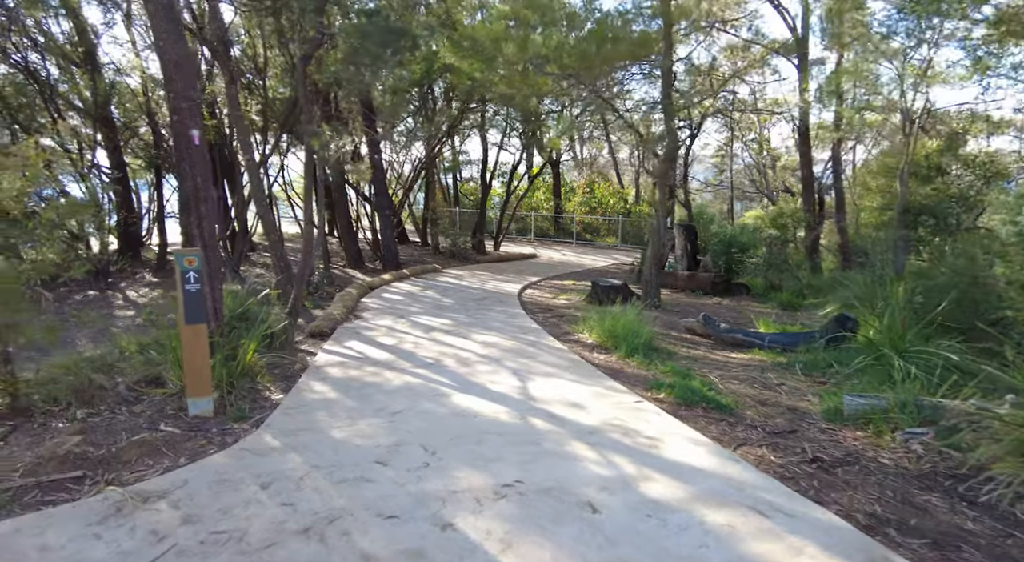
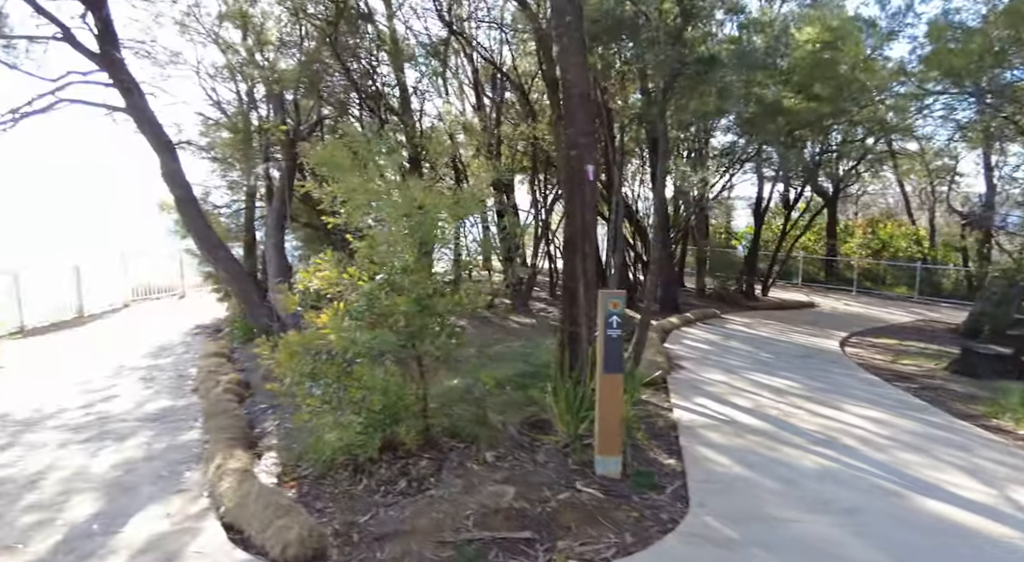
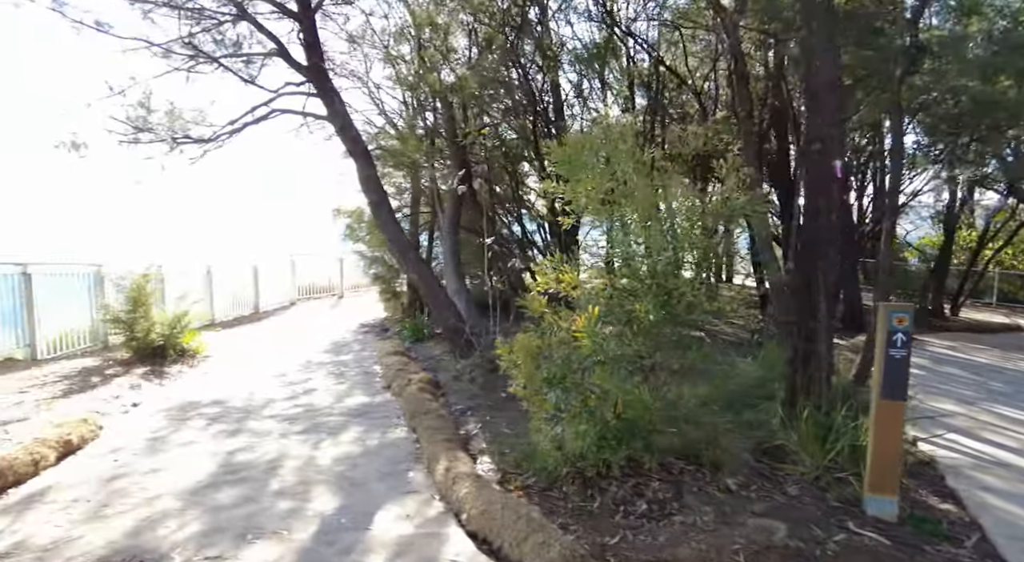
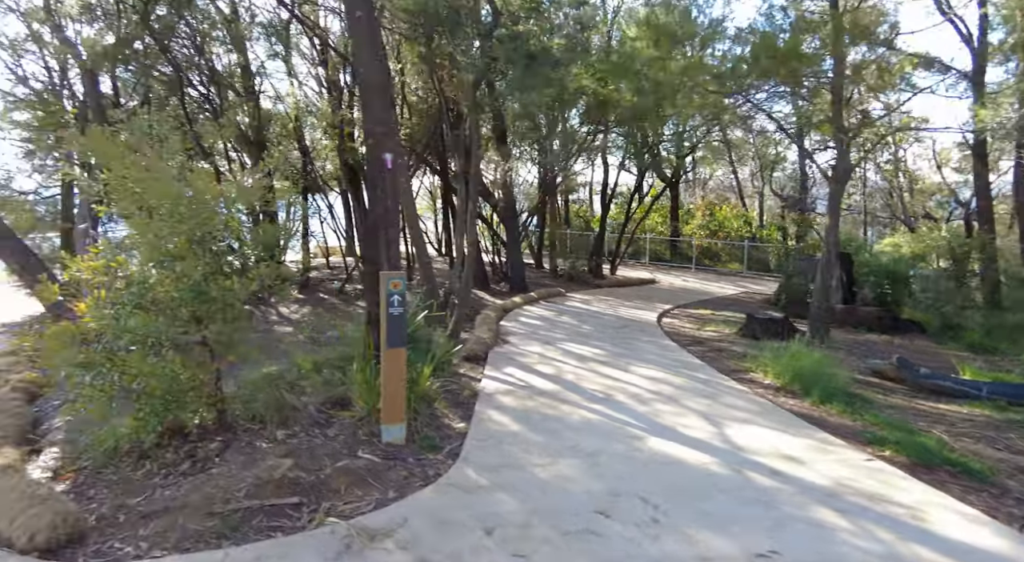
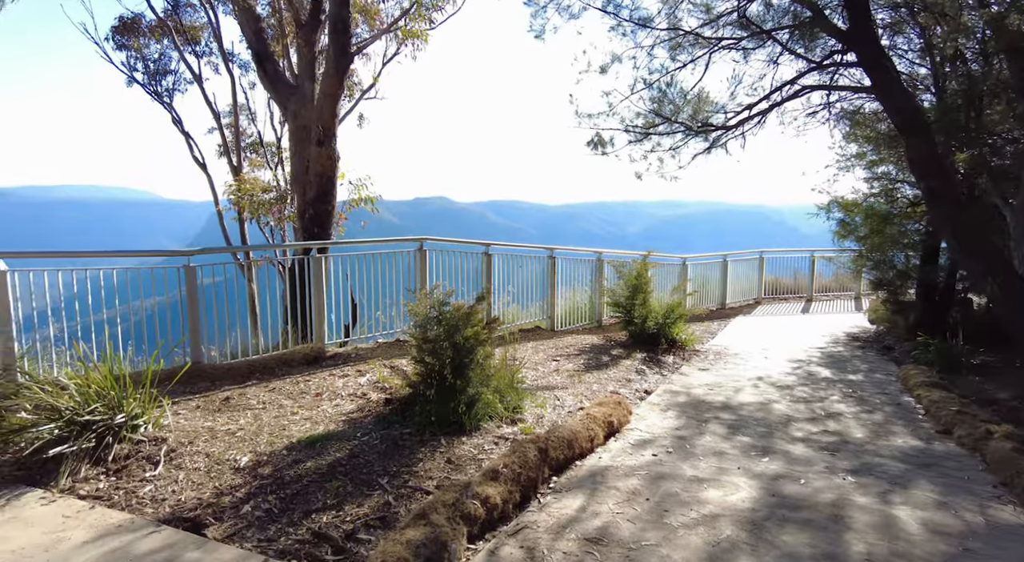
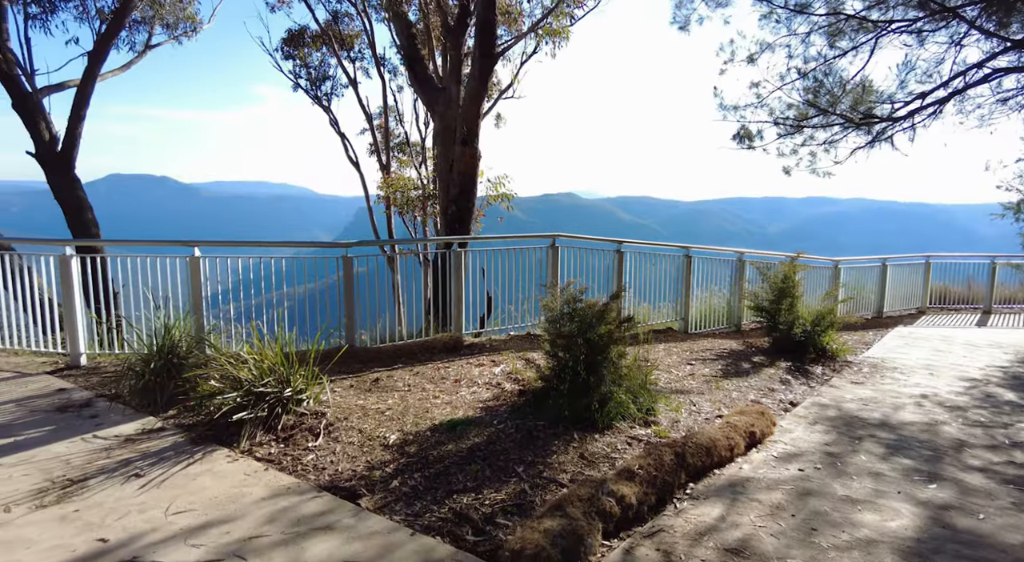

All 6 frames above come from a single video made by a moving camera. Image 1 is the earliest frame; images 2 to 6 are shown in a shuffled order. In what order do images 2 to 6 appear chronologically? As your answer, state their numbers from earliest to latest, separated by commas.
4, 2, 3, 5, 6
